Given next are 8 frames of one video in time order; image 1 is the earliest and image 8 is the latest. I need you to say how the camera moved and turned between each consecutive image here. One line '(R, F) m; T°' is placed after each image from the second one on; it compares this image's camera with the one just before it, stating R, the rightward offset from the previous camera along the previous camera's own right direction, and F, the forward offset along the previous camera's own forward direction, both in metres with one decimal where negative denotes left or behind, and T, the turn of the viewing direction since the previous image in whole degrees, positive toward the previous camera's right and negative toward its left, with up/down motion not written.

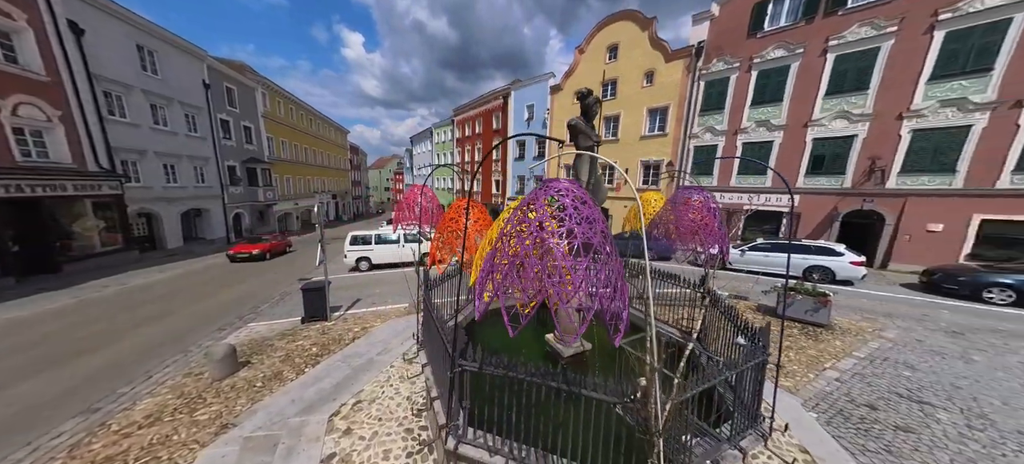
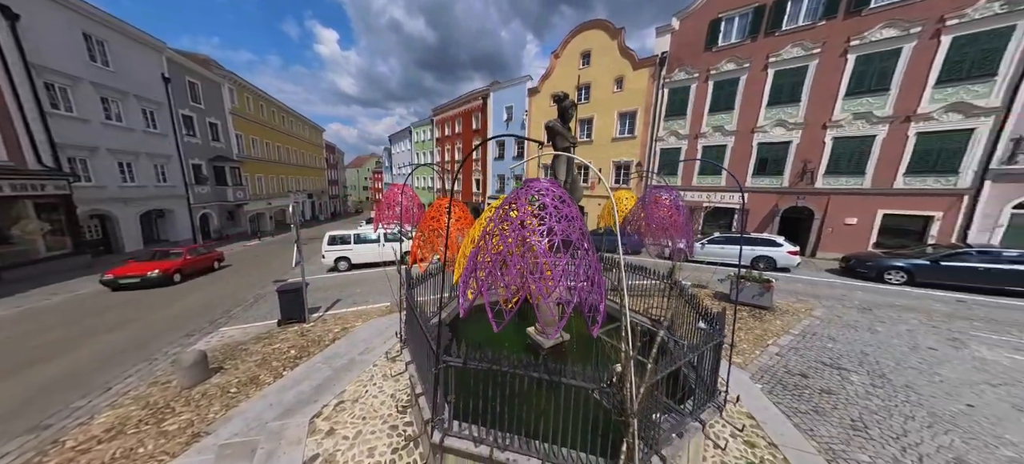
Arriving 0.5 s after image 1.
(0.0, -0.2) m; +4°
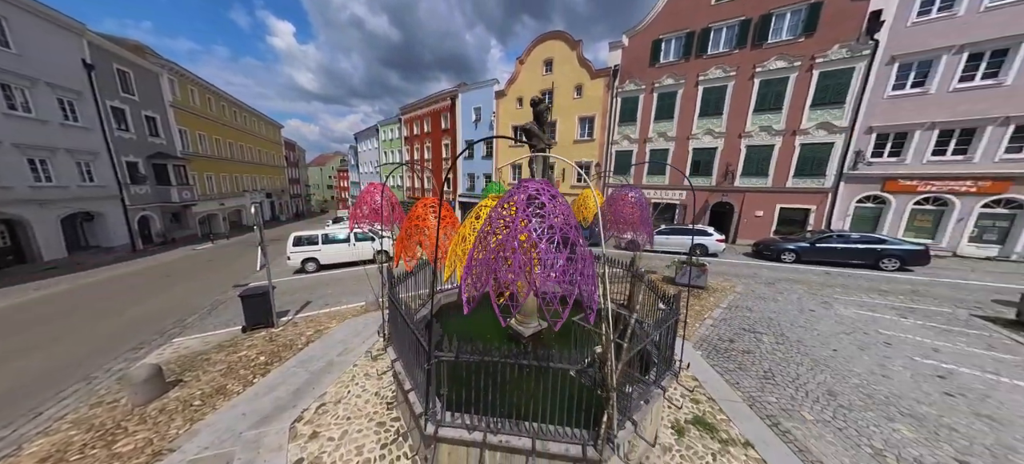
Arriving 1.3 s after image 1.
(0.0, -0.4) m; +7°
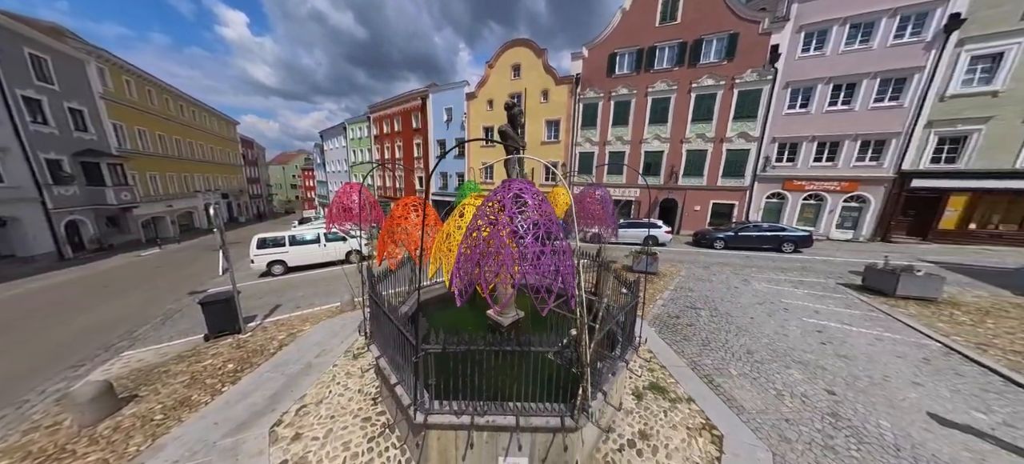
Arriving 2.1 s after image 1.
(-0.1, -0.4) m; +6°
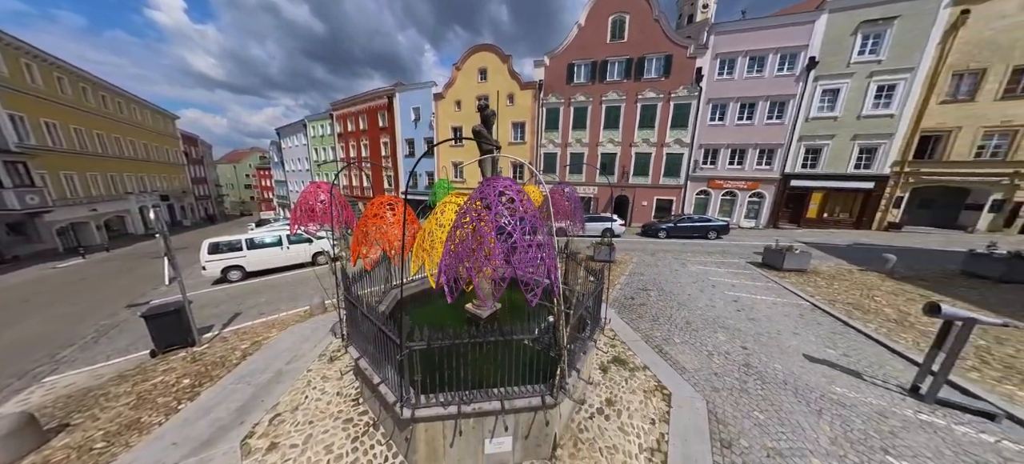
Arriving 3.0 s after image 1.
(-0.2, -0.4) m; +8°
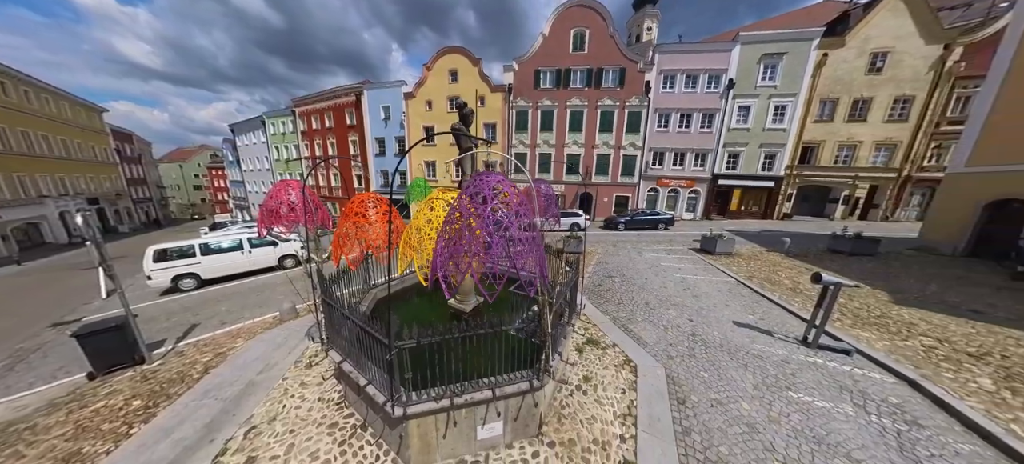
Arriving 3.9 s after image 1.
(-0.3, -0.4) m; +8°
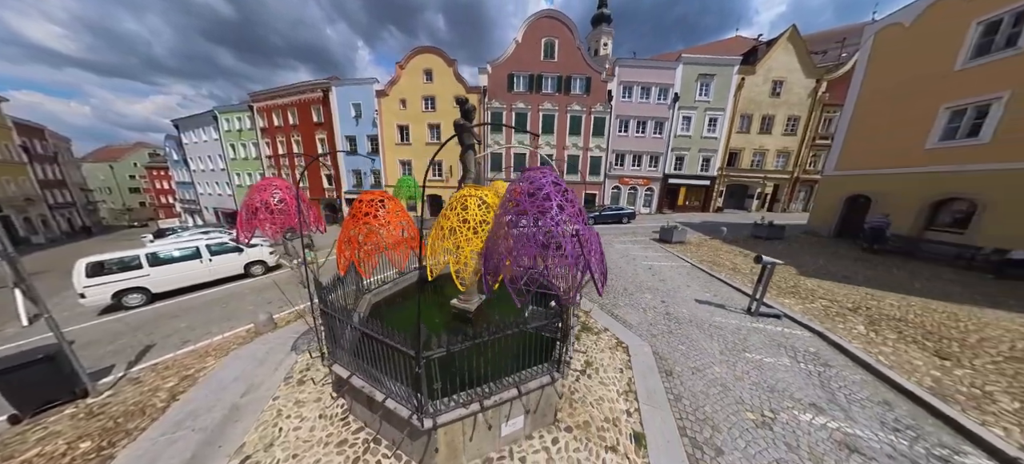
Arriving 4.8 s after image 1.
(-0.6, -0.3) m; +9°
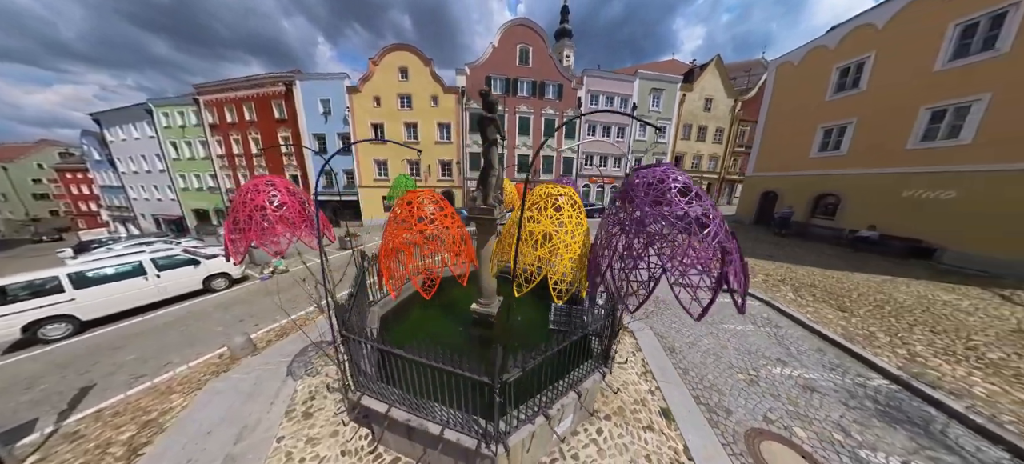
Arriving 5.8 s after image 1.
(-0.8, -0.1) m; +9°
